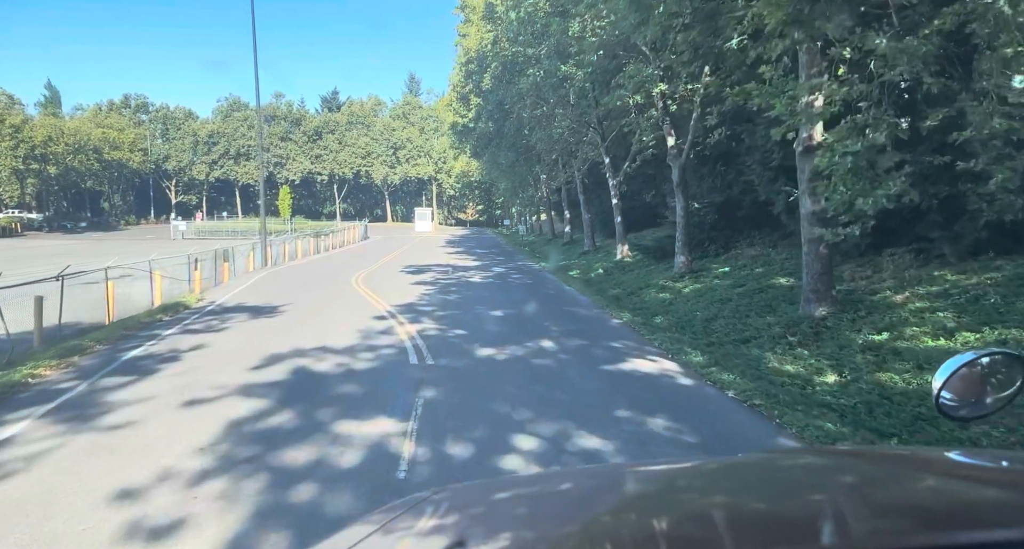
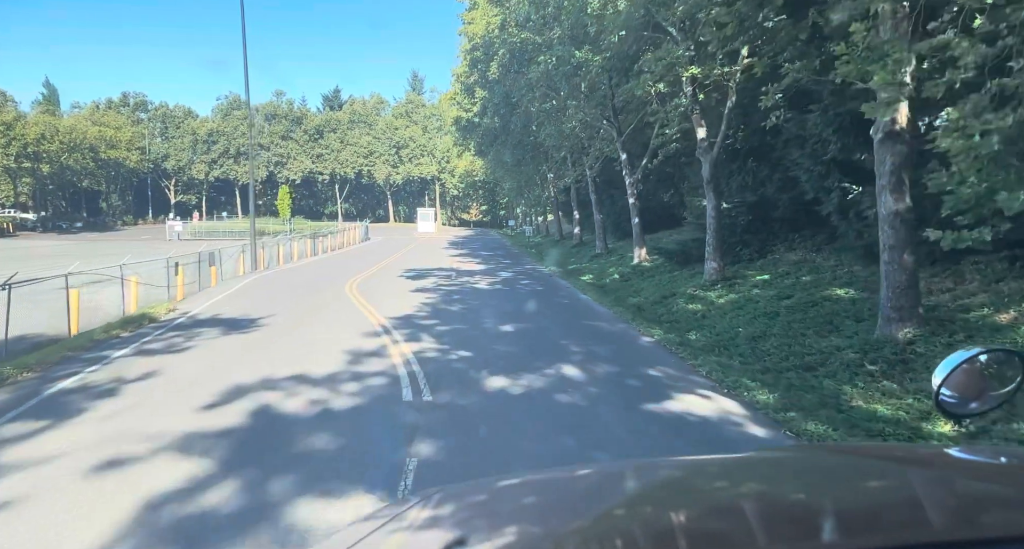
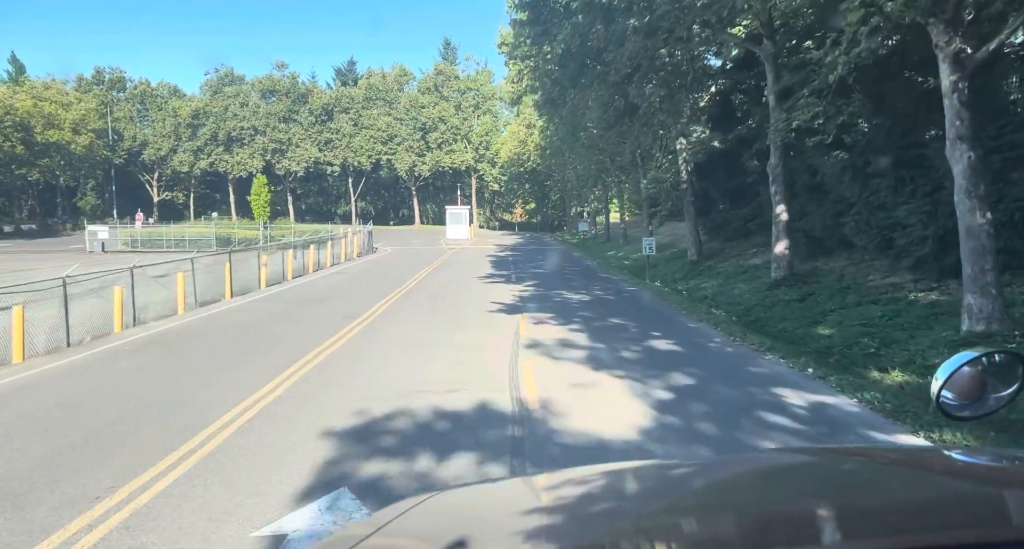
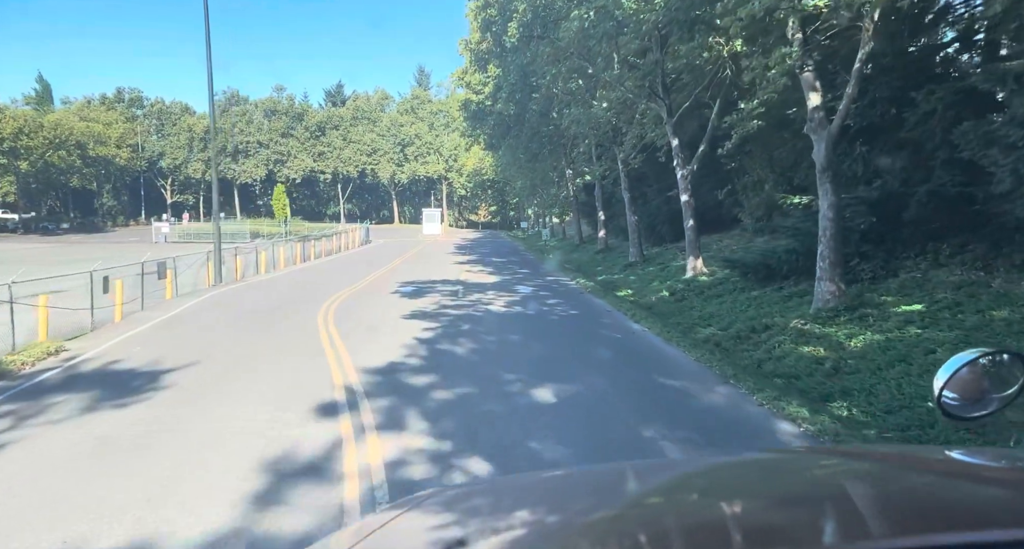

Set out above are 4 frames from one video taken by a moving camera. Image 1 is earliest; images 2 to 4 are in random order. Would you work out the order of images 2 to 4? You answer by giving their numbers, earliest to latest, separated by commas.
2, 4, 3
